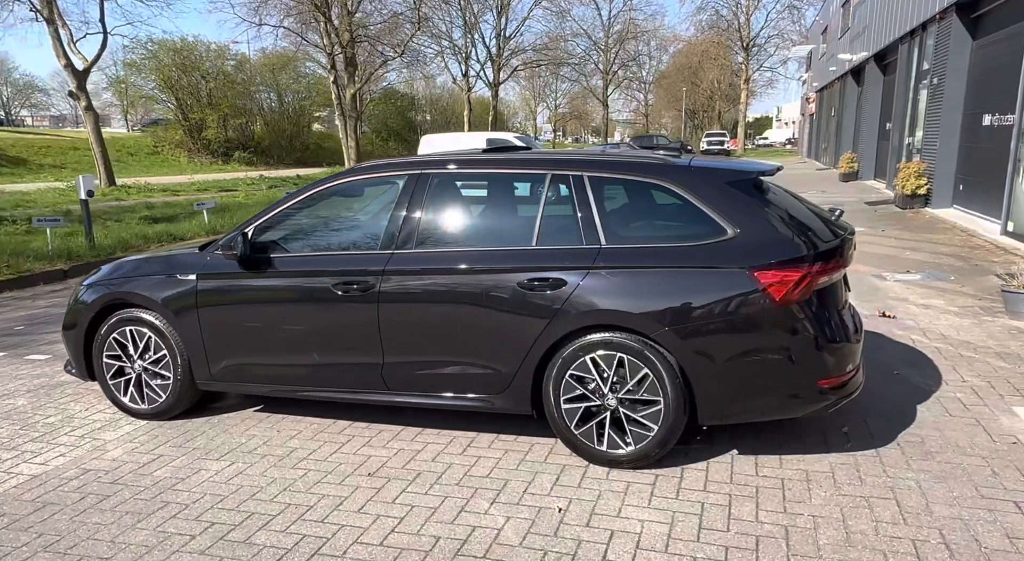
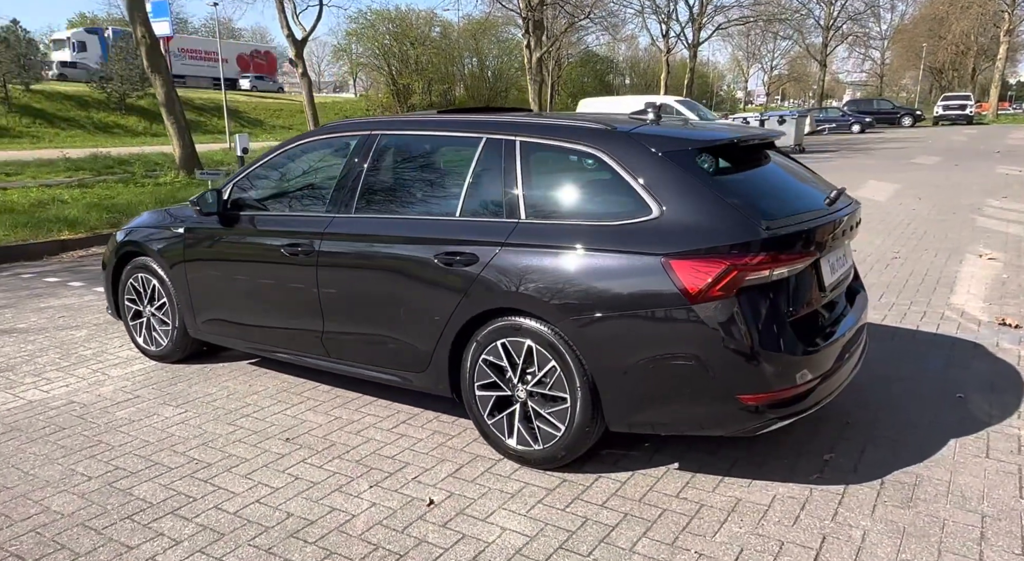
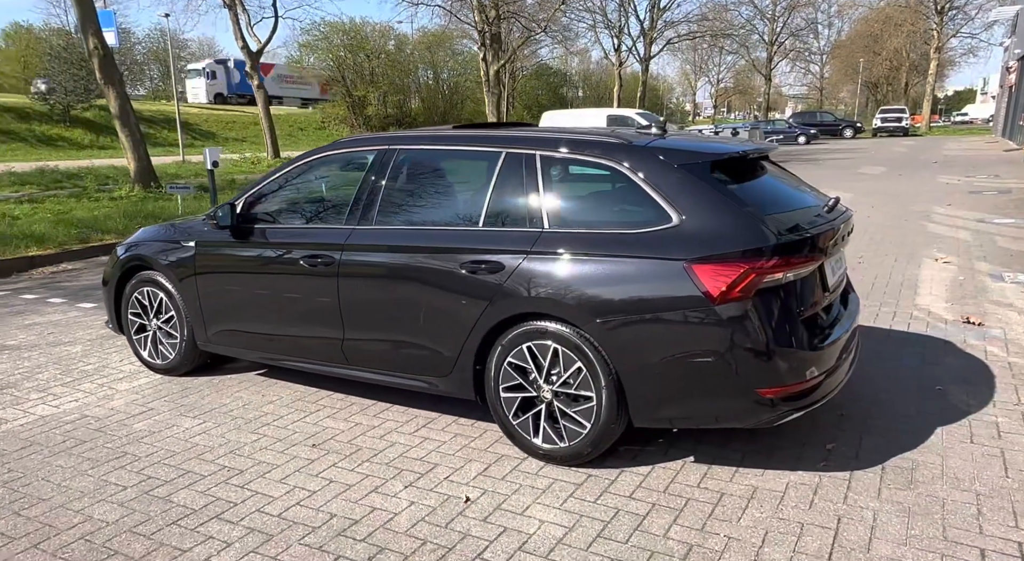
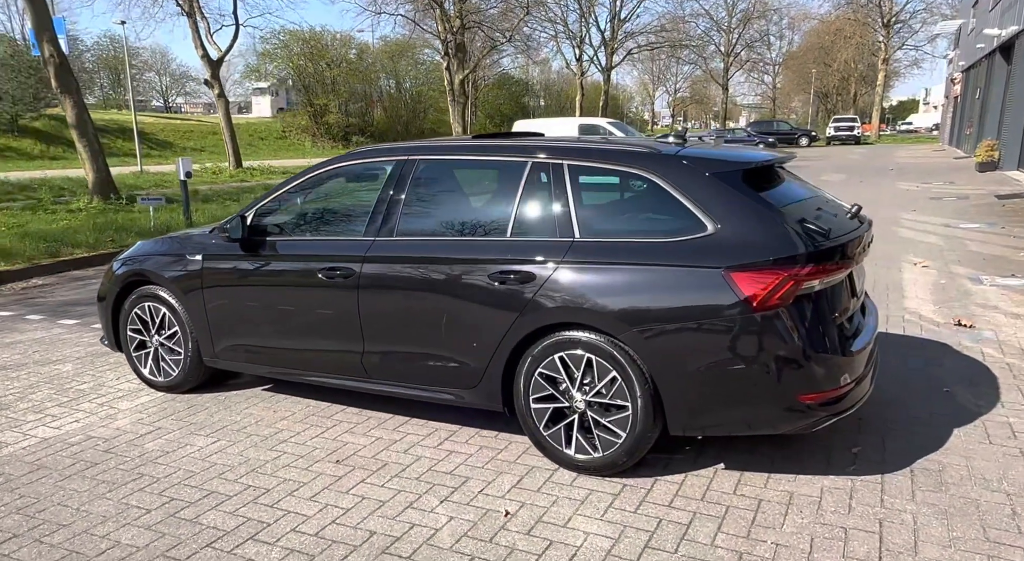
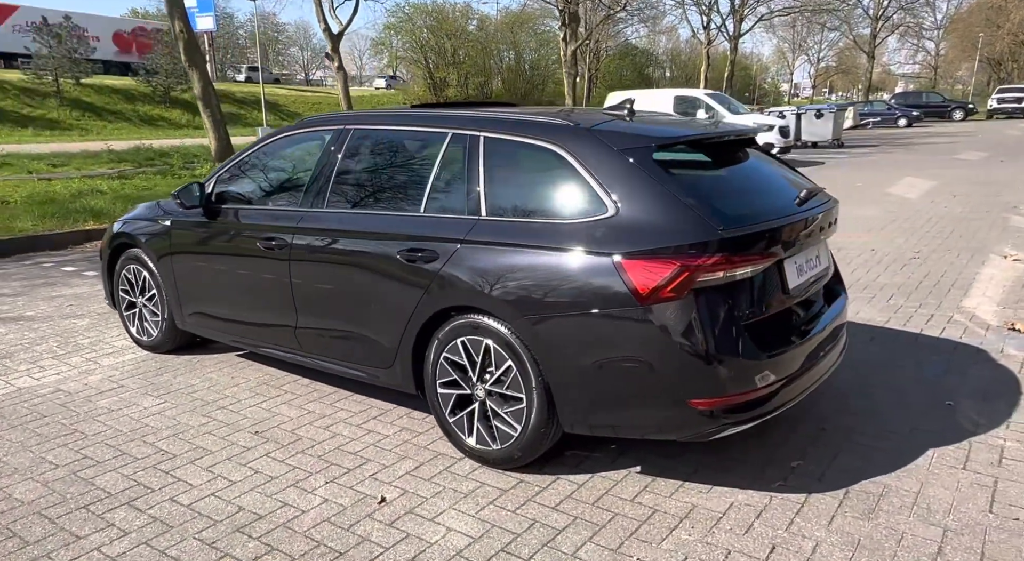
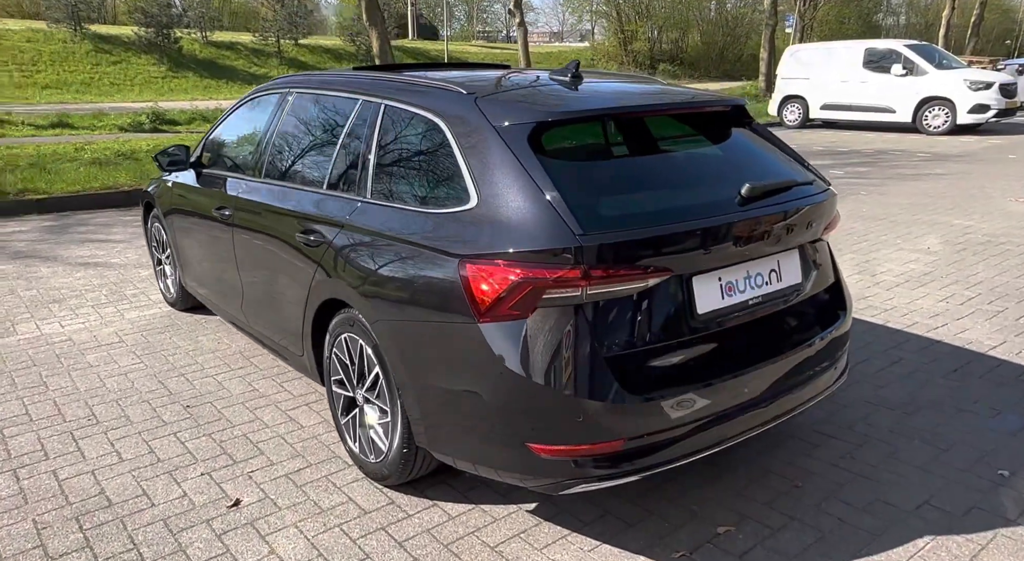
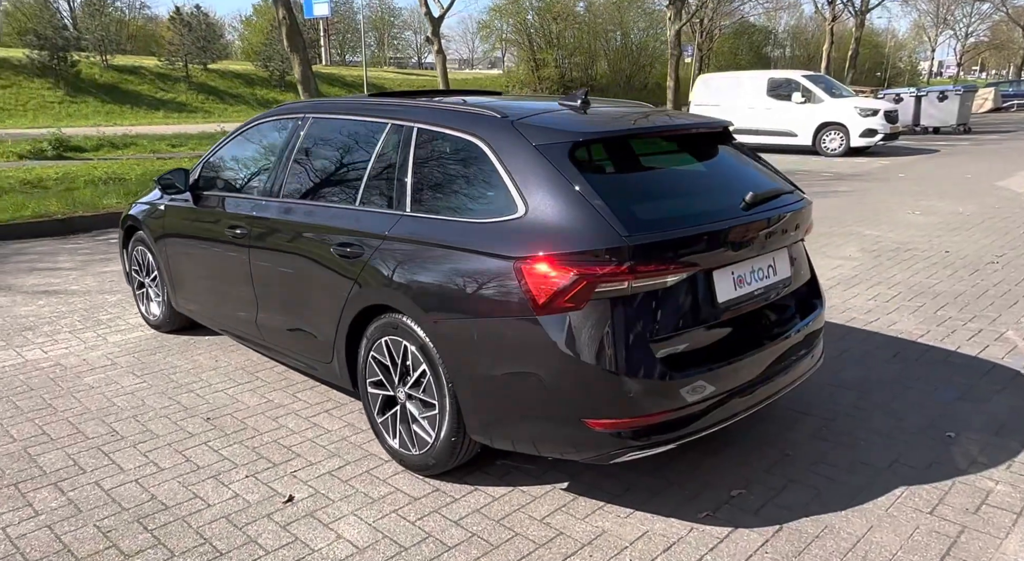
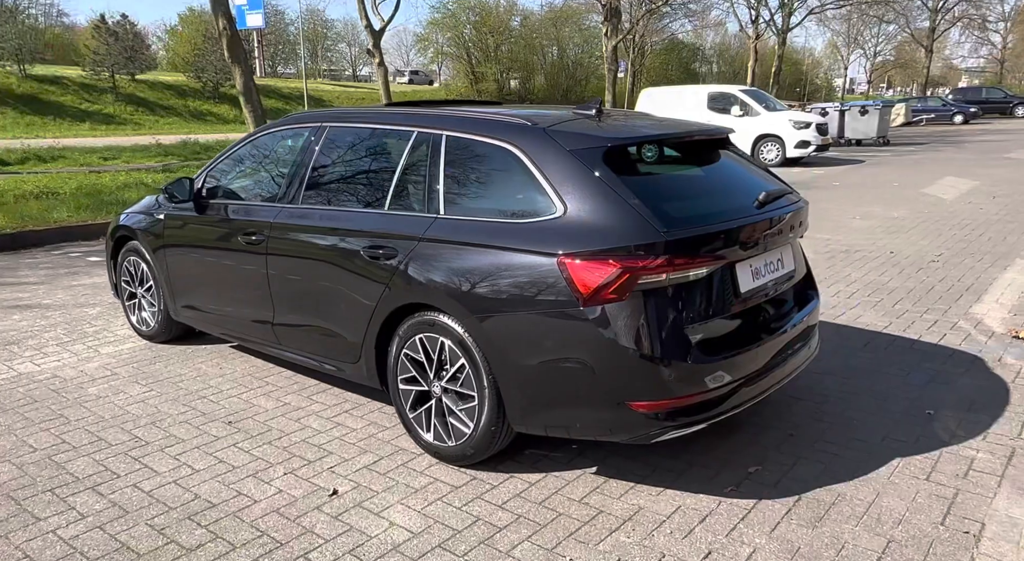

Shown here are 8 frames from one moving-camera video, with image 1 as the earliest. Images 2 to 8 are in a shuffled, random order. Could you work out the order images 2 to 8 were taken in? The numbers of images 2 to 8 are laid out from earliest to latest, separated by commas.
4, 3, 2, 5, 8, 7, 6
